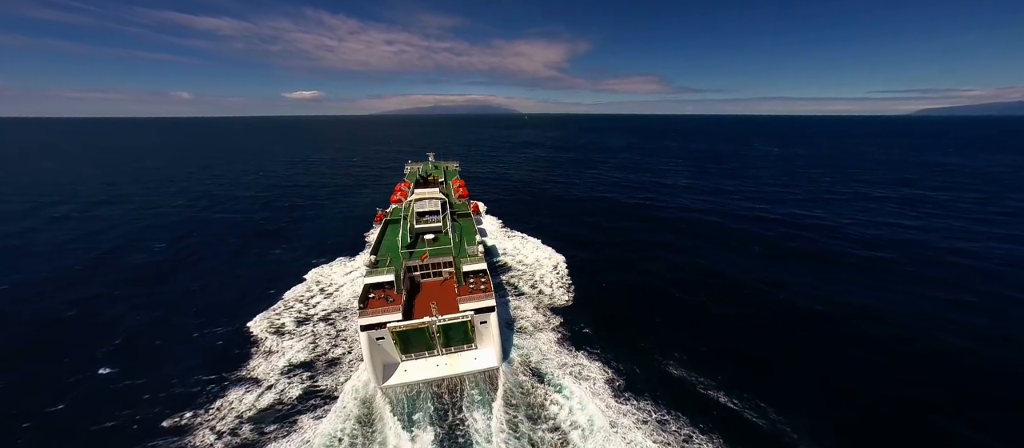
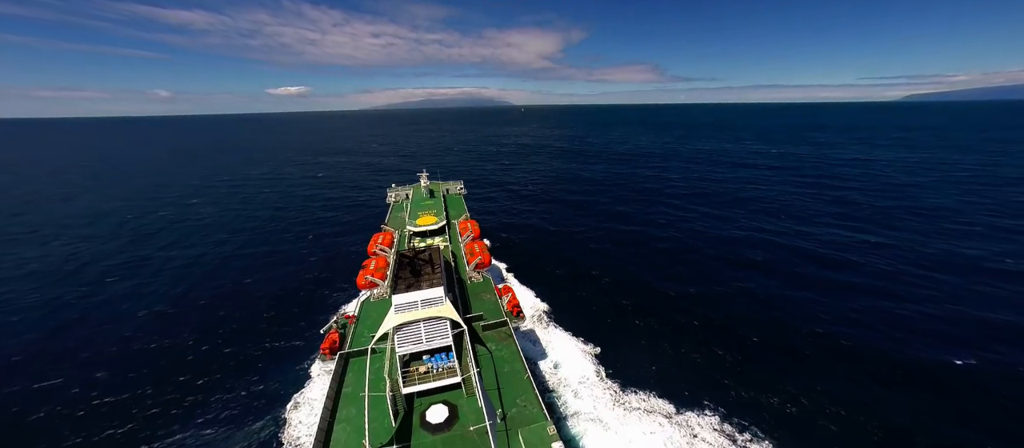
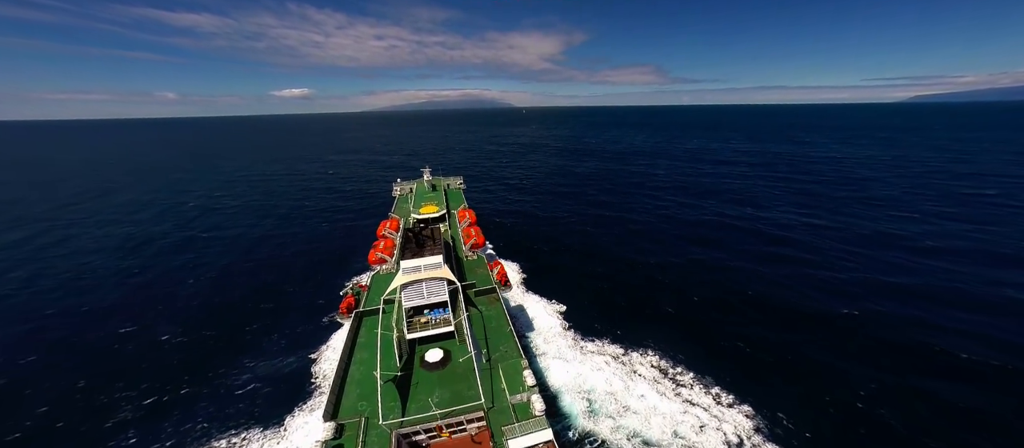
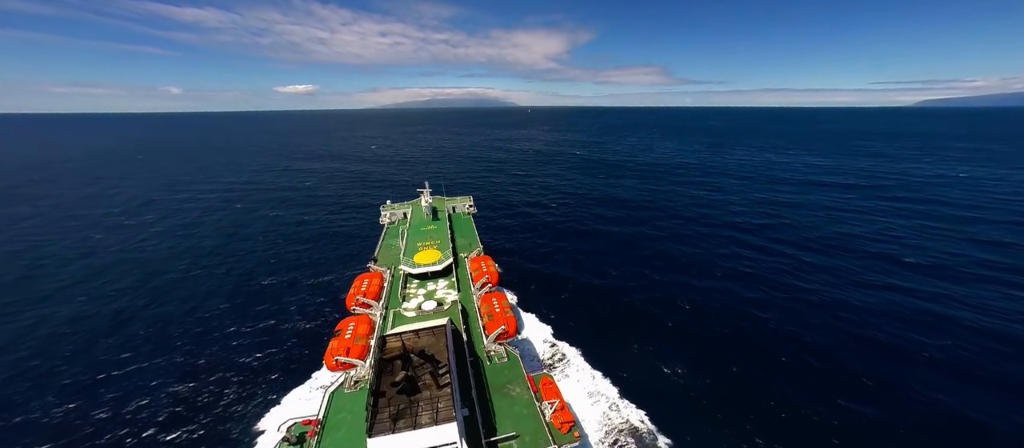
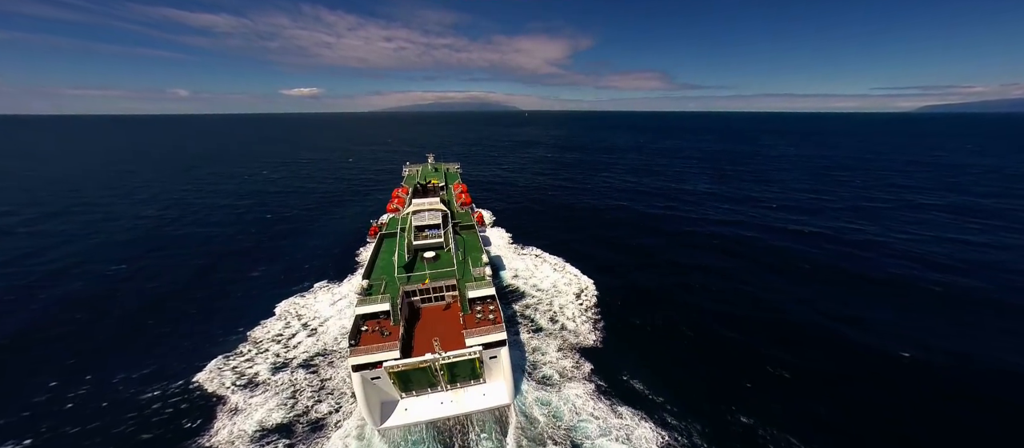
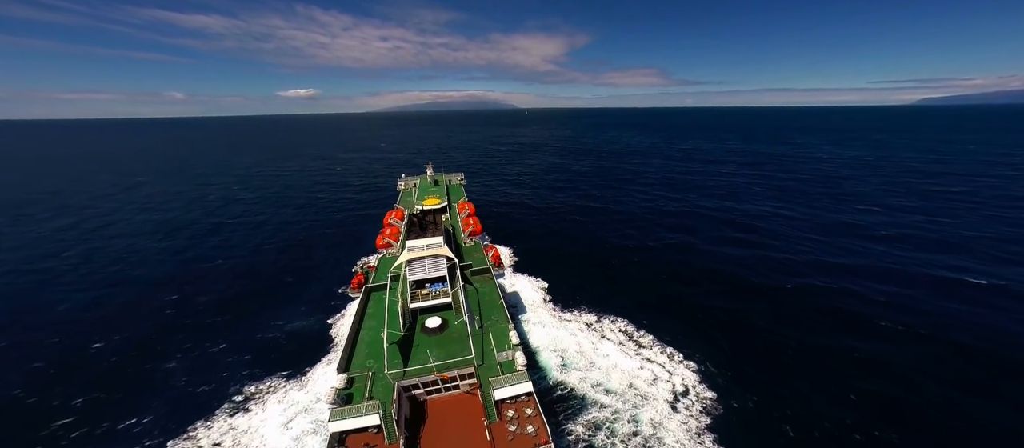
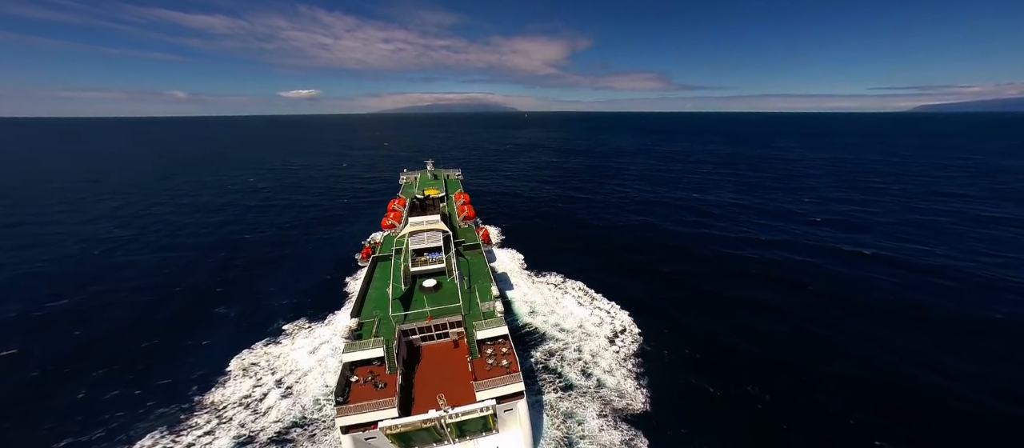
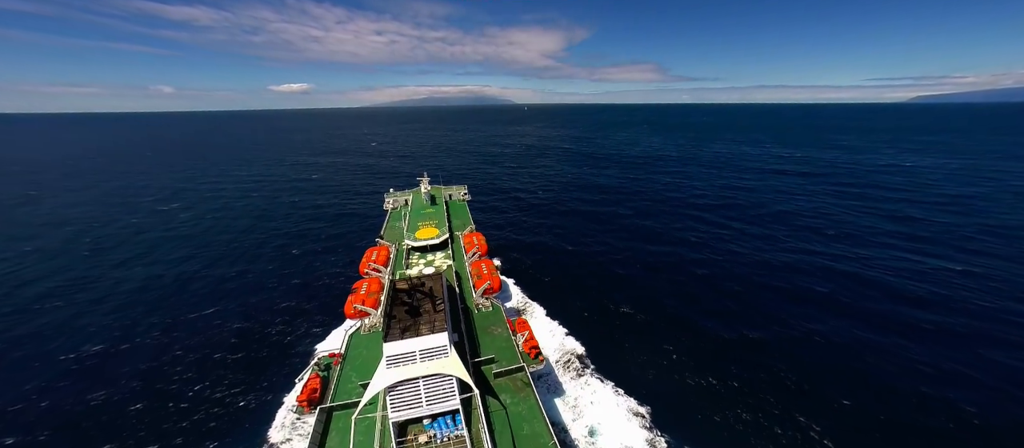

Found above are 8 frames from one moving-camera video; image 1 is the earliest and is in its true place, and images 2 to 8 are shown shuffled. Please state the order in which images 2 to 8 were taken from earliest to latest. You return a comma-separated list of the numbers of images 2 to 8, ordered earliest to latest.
5, 7, 6, 3, 2, 8, 4
